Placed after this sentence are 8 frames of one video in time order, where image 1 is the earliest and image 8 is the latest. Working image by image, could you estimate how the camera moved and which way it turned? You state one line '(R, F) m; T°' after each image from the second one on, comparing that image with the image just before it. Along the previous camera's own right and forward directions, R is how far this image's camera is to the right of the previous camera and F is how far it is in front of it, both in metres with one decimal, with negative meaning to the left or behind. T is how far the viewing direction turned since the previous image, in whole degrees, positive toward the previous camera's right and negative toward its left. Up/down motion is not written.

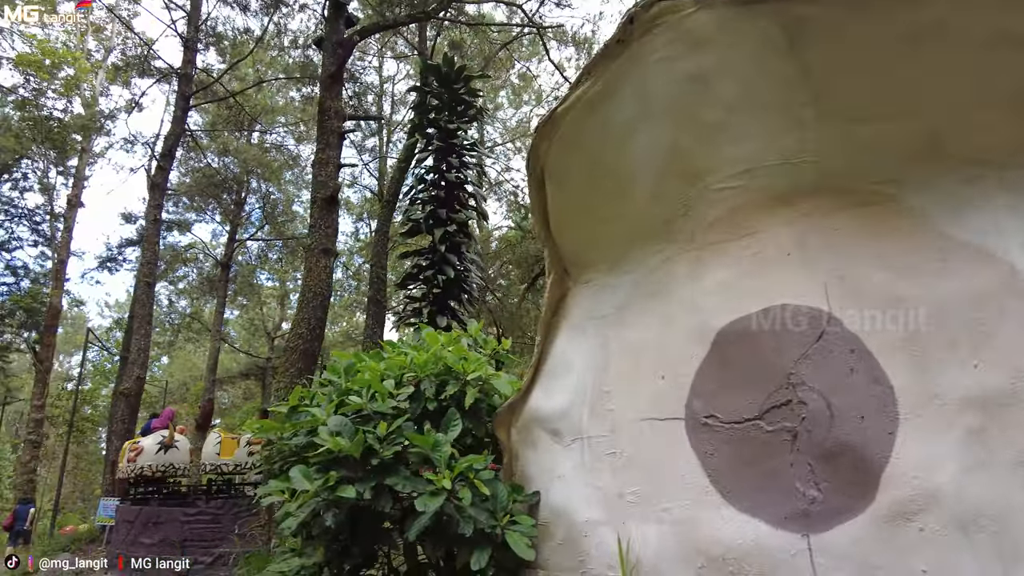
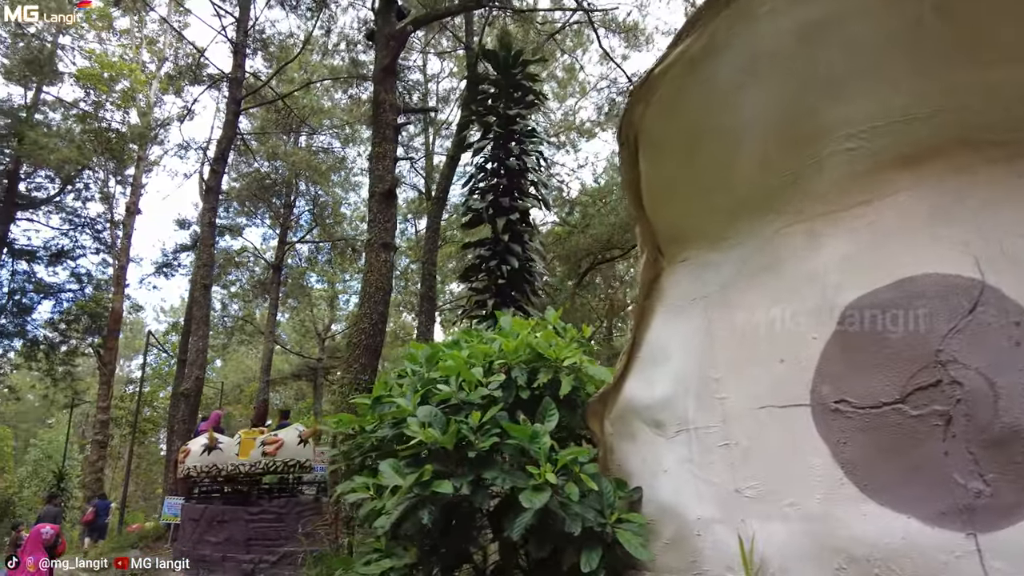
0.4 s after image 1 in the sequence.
(-0.2, +0.2) m; -4°
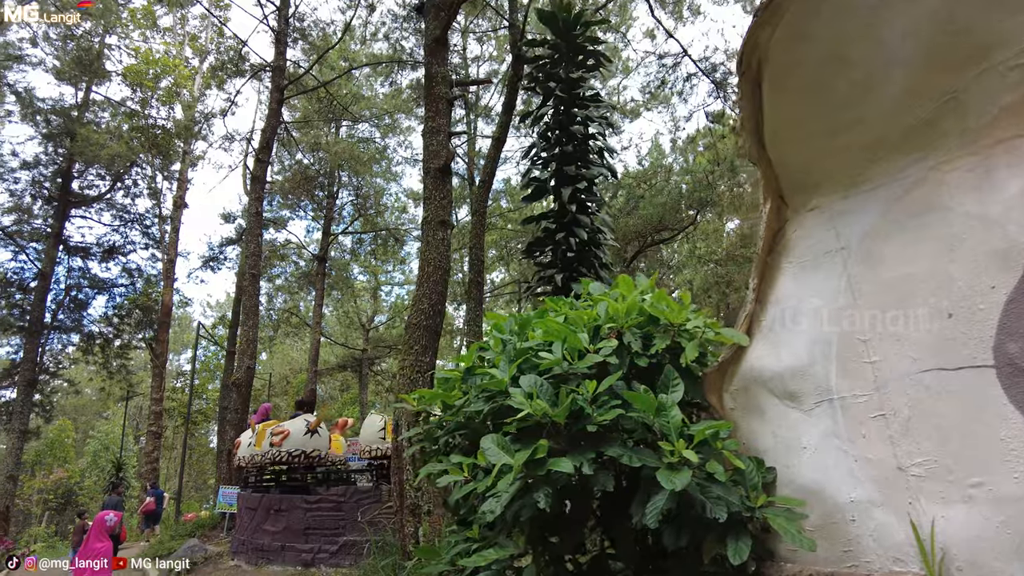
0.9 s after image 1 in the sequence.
(-0.3, +0.3) m; -3°
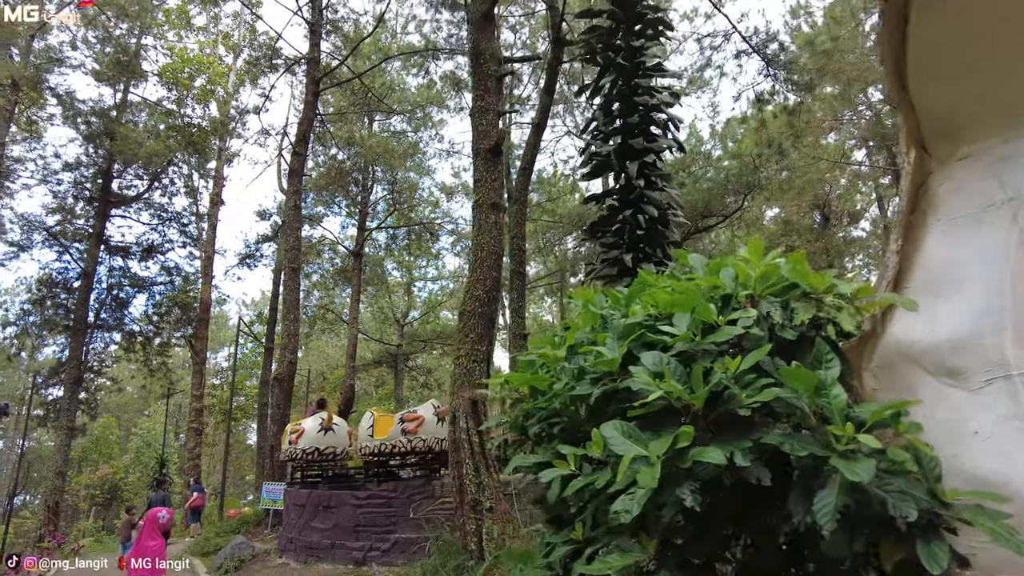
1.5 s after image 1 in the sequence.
(-0.3, +0.3) m; -3°
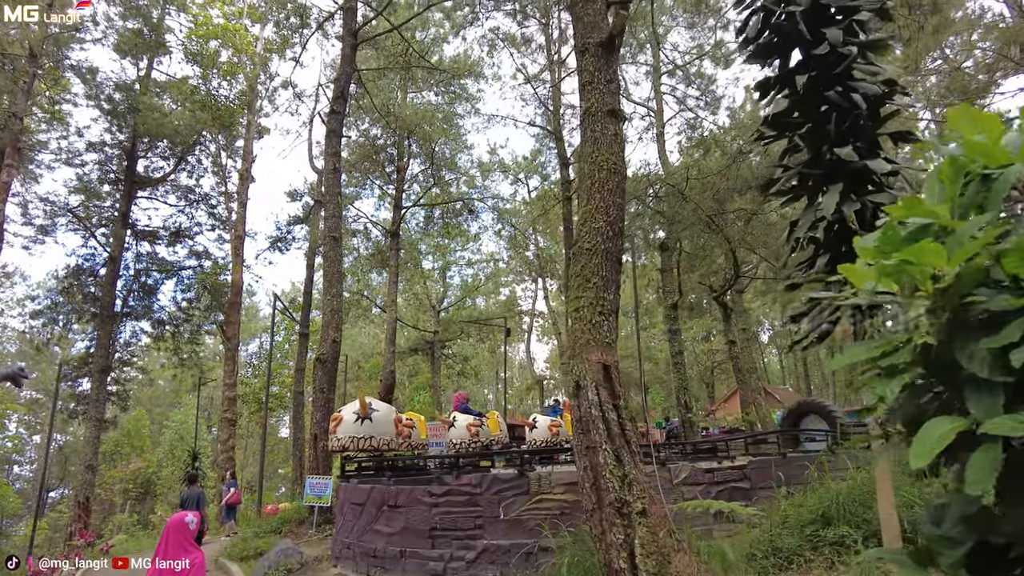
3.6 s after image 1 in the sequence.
(-0.7, +1.2) m; -2°
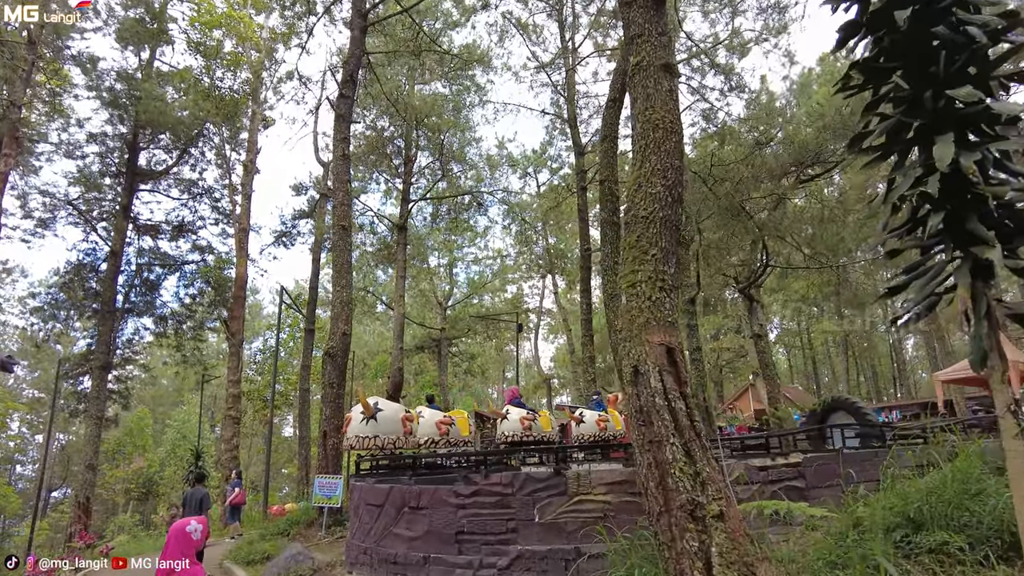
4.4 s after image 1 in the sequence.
(-0.2, +0.4) m; 0°
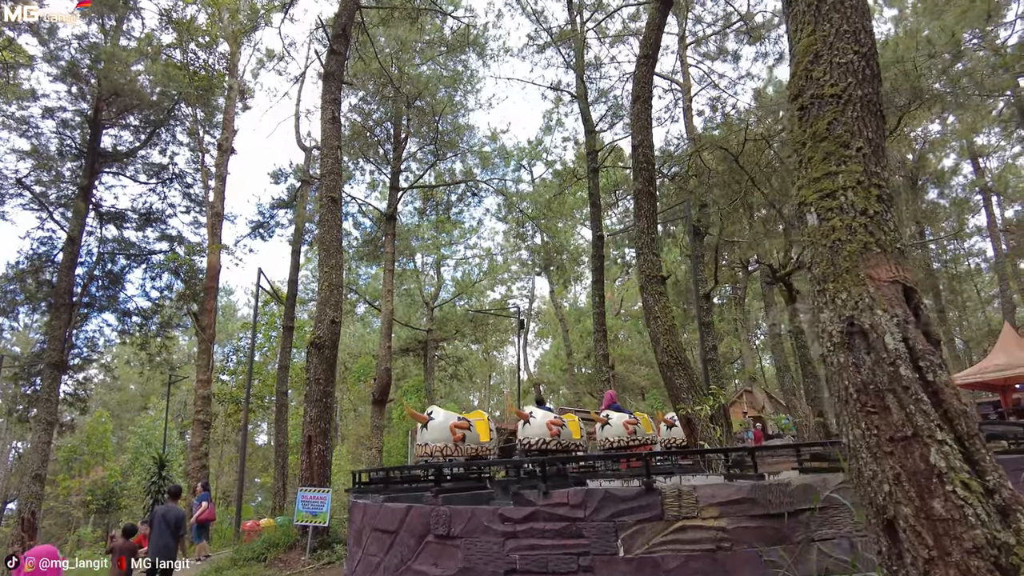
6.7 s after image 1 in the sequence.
(-0.5, +1.2) m; +2°
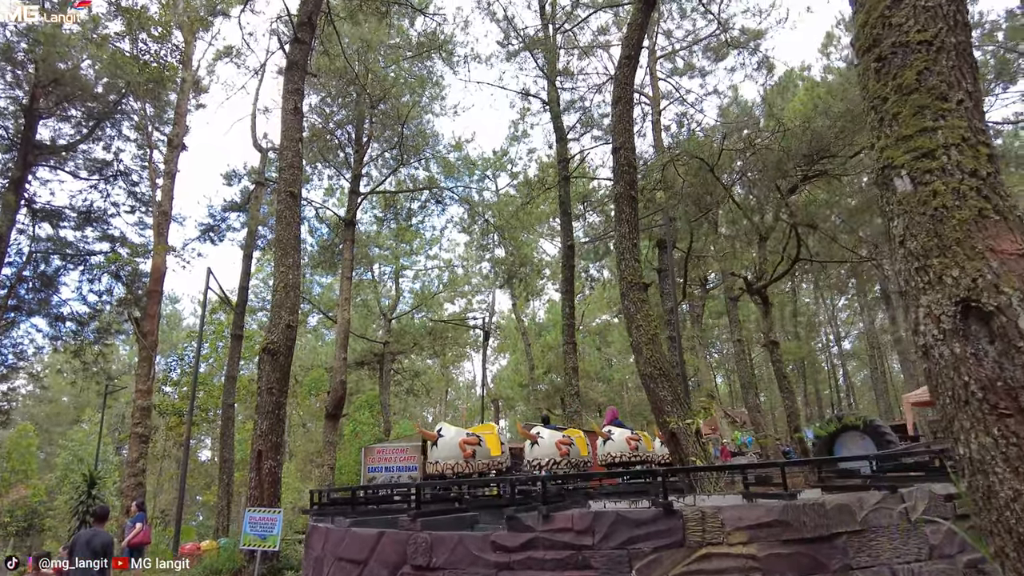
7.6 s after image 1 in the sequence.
(-0.2, +0.4) m; +4°
